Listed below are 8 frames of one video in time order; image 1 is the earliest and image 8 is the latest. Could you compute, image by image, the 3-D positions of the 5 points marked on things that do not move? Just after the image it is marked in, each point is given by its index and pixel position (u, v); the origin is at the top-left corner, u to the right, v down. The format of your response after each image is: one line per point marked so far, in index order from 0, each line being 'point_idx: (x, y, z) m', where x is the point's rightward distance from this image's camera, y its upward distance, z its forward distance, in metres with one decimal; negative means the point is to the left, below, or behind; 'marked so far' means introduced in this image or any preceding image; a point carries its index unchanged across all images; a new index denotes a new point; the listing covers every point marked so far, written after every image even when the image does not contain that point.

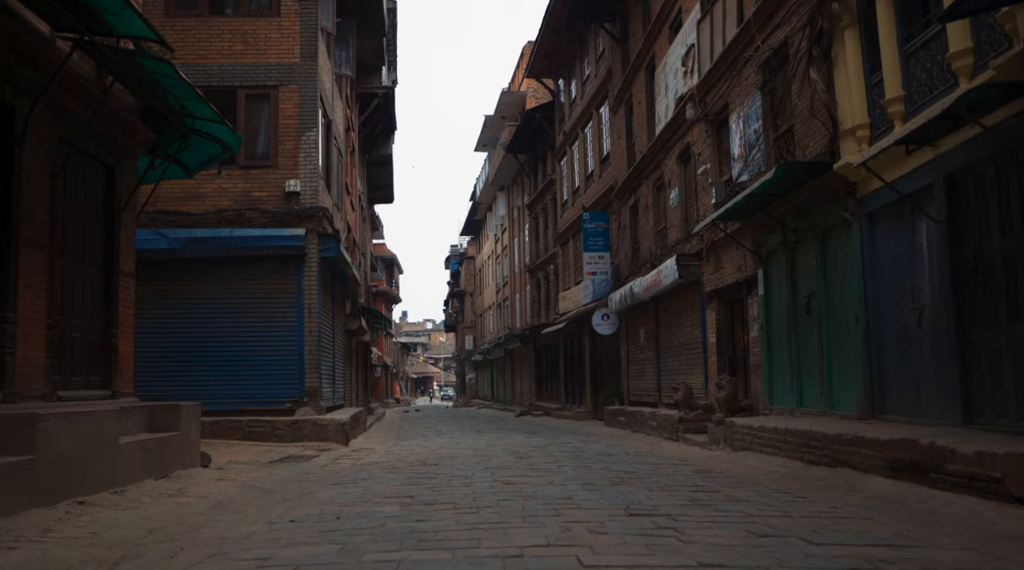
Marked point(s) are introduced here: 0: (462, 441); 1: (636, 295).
0: (-0.8, -2.7, +14.7) m
1: (+2.7, -0.2, +18.1) m
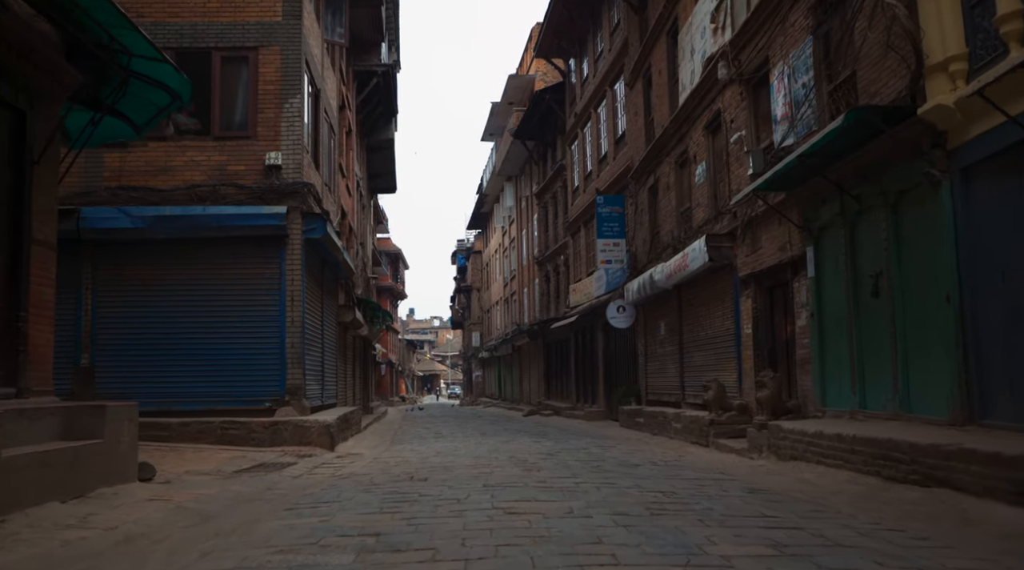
0: (-0.7, -2.5, +13.0) m
1: (+2.8, 0.0, +16.4) m
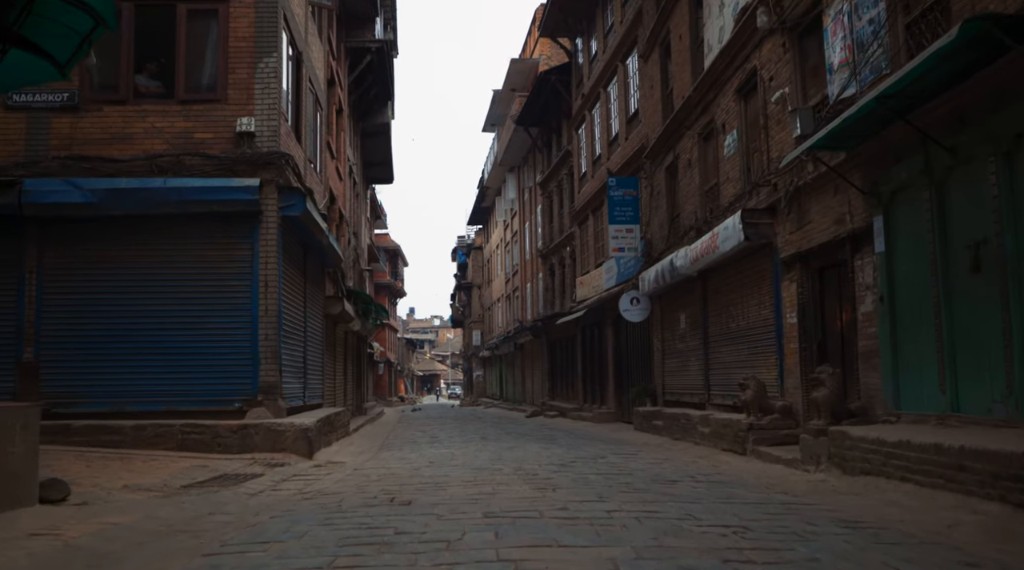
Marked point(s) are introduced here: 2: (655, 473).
0: (-0.6, -2.2, +11.3) m
1: (+2.9, +0.3, +14.6) m
2: (+1.4, -1.8, +8.2) m
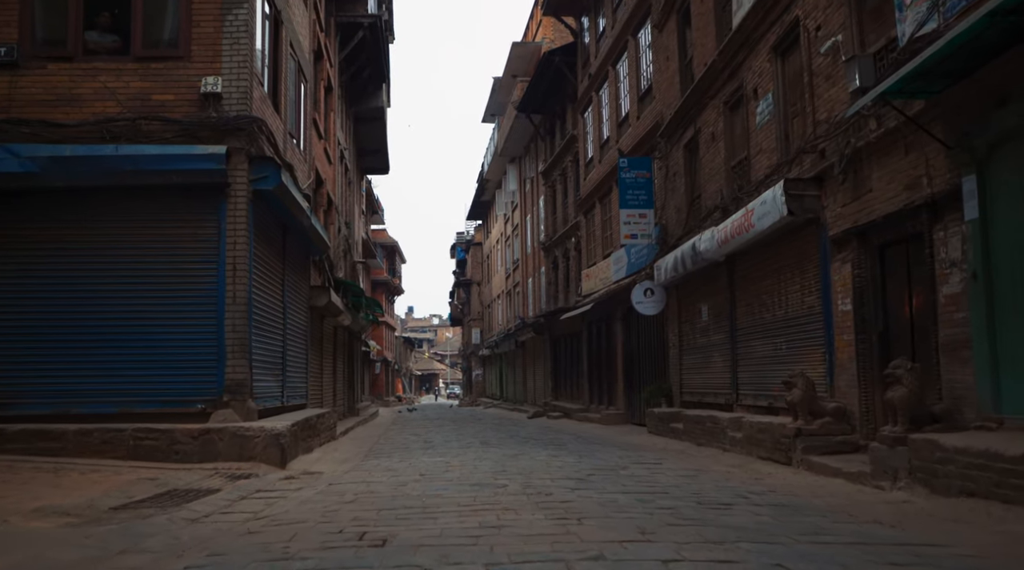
0: (-0.6, -2.0, +9.7) m
1: (+2.9, +0.5, +13.0) m
2: (+1.5, -1.6, +6.6) m
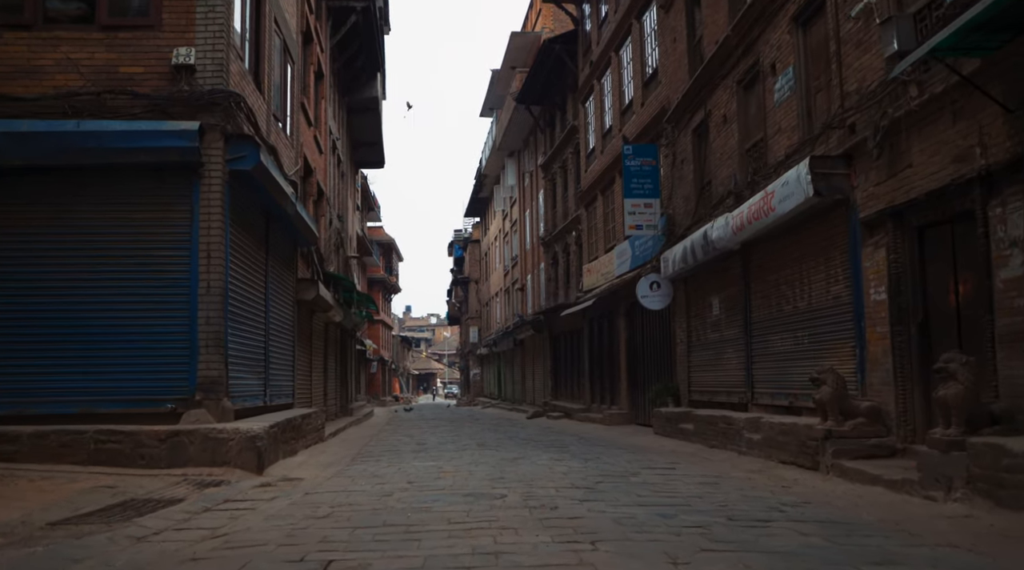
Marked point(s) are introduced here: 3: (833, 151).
0: (-0.6, -1.9, +8.8) m
1: (+2.9, +0.6, +12.2) m
2: (+1.5, -1.5, +5.8) m
3: (+3.5, +1.5, +9.2) m
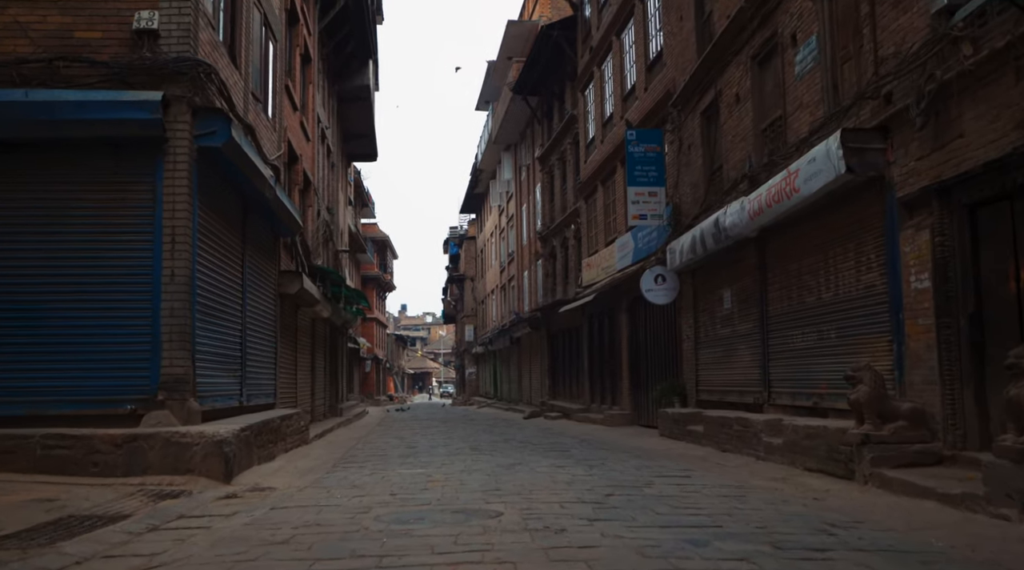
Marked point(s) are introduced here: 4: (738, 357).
0: (-0.6, -1.8, +7.8) m
1: (+2.9, +0.7, +11.2) m
2: (+1.4, -1.4, +4.8) m
3: (+3.4, +1.6, +8.2) m
4: (+3.3, -1.1, +12.3) m
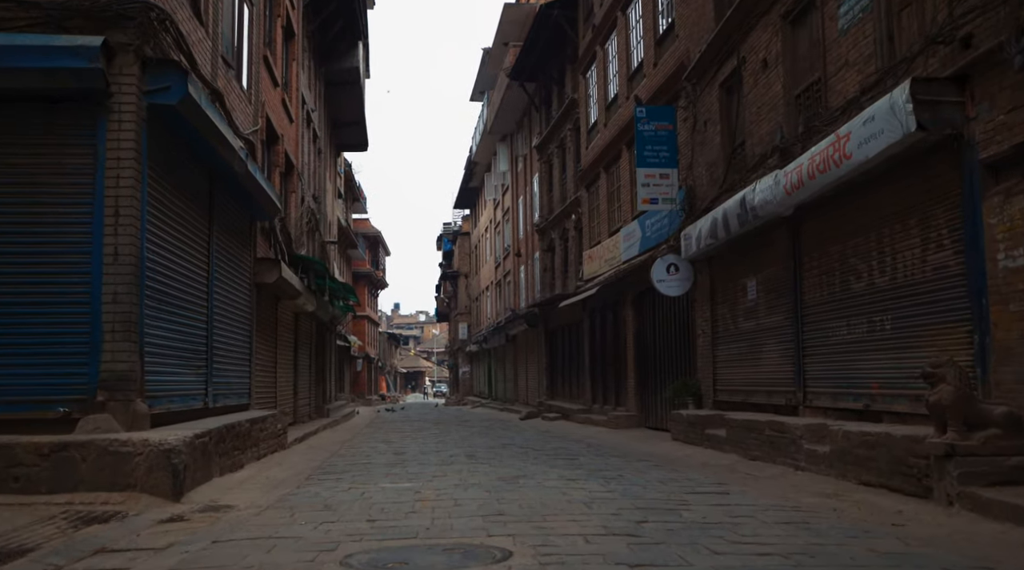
0: (-0.6, -1.6, +6.5) m
1: (+2.9, +0.9, +9.9) m
2: (+1.5, -1.2, +3.5) m
3: (+3.5, +1.7, +6.9) m
4: (+3.3, -0.9, +11.0) m
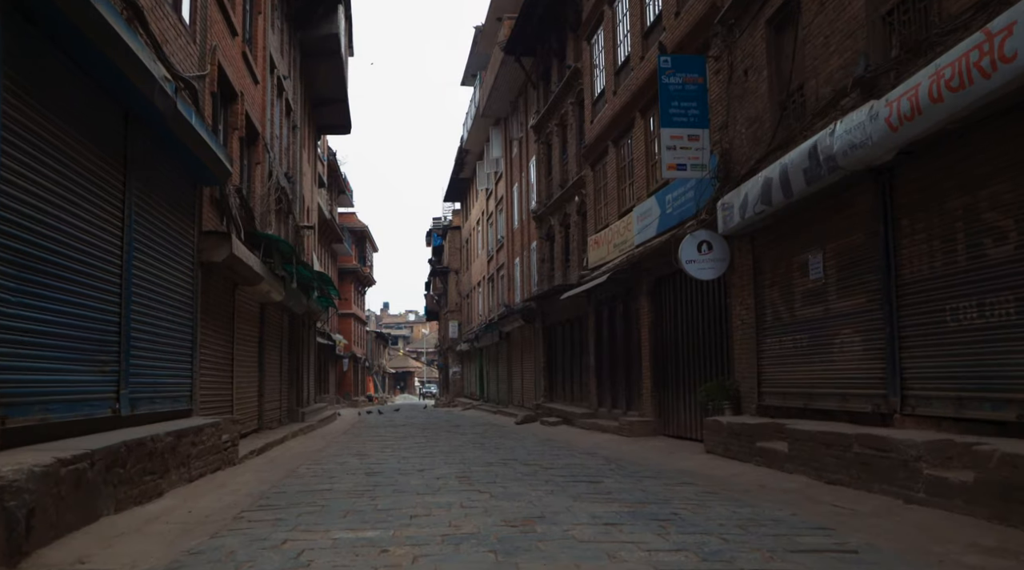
0: (-0.5, -1.4, +4.1) m
1: (+3.0, +1.1, +7.6) m
2: (+1.6, -0.9, +1.2) m
3: (+3.6, +2.0, +4.6) m
4: (+3.3, -0.6, +8.6) m
